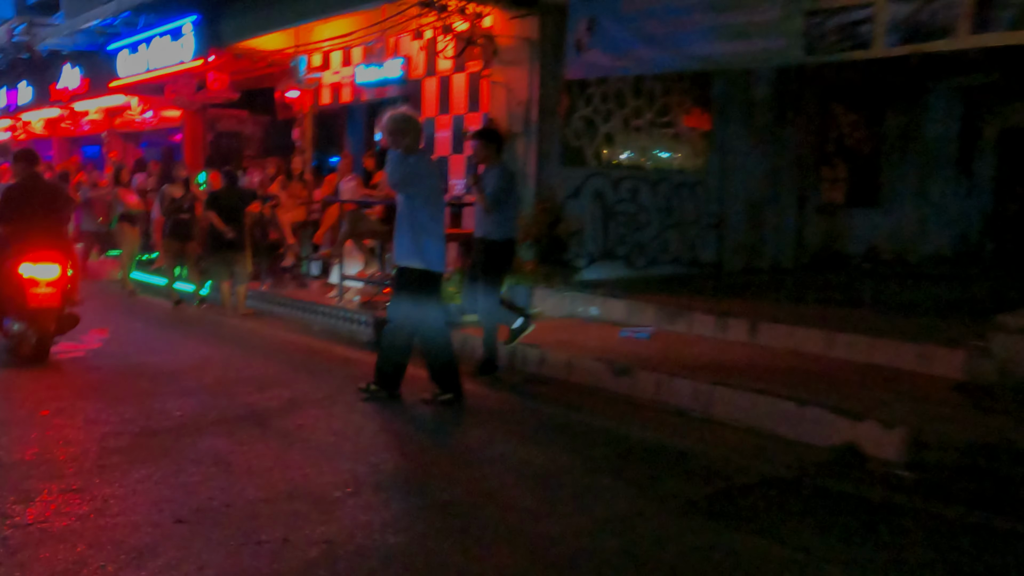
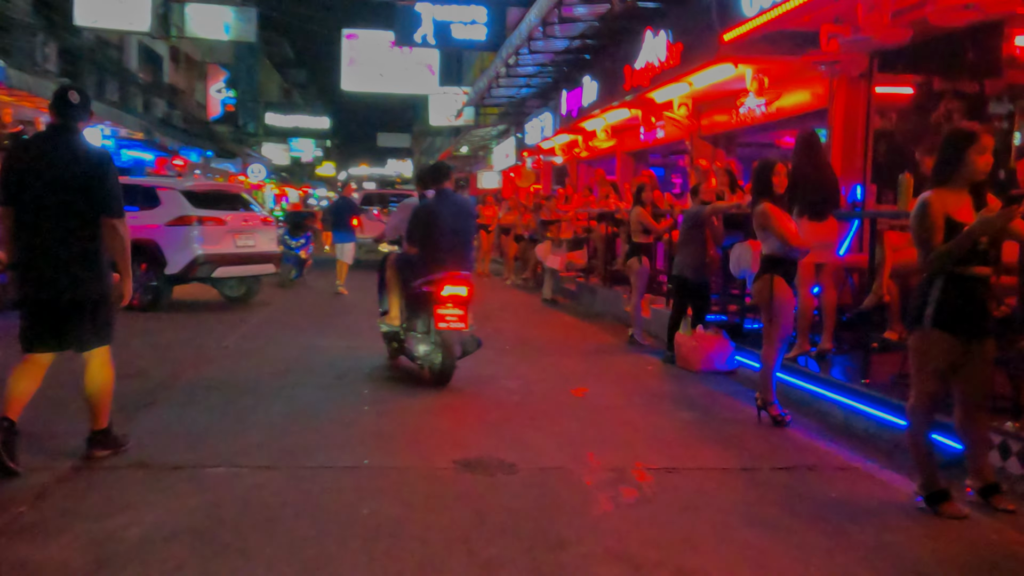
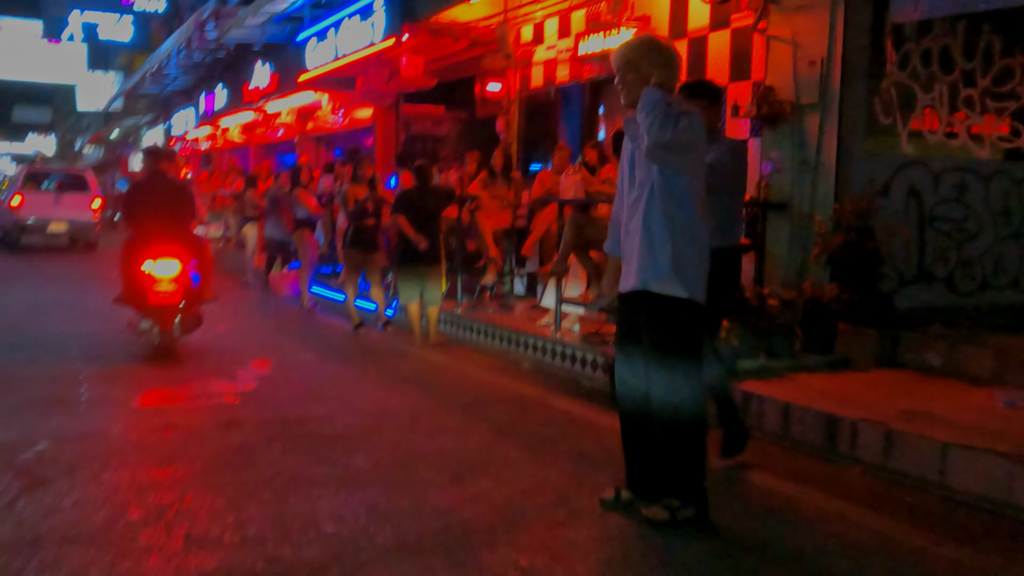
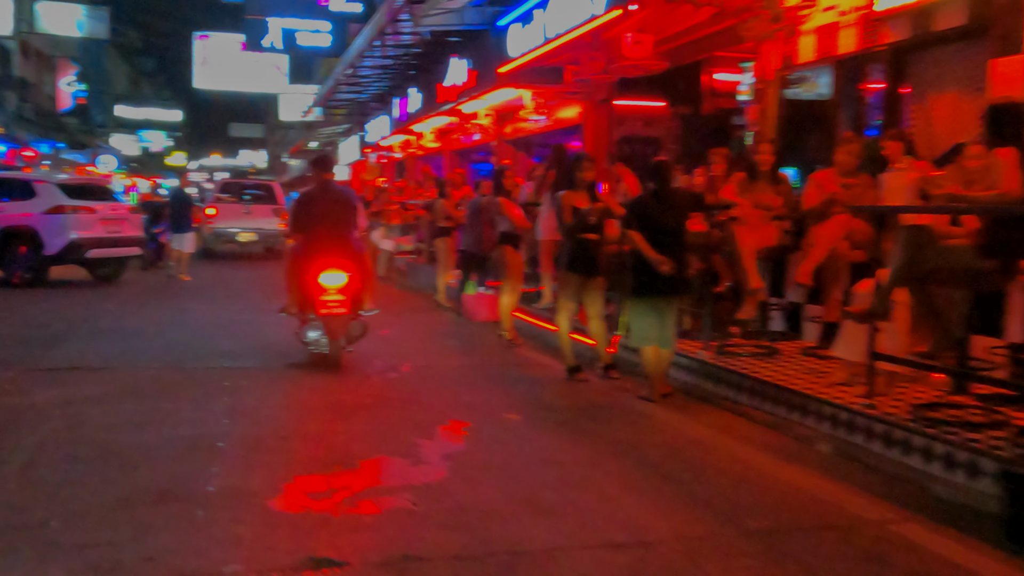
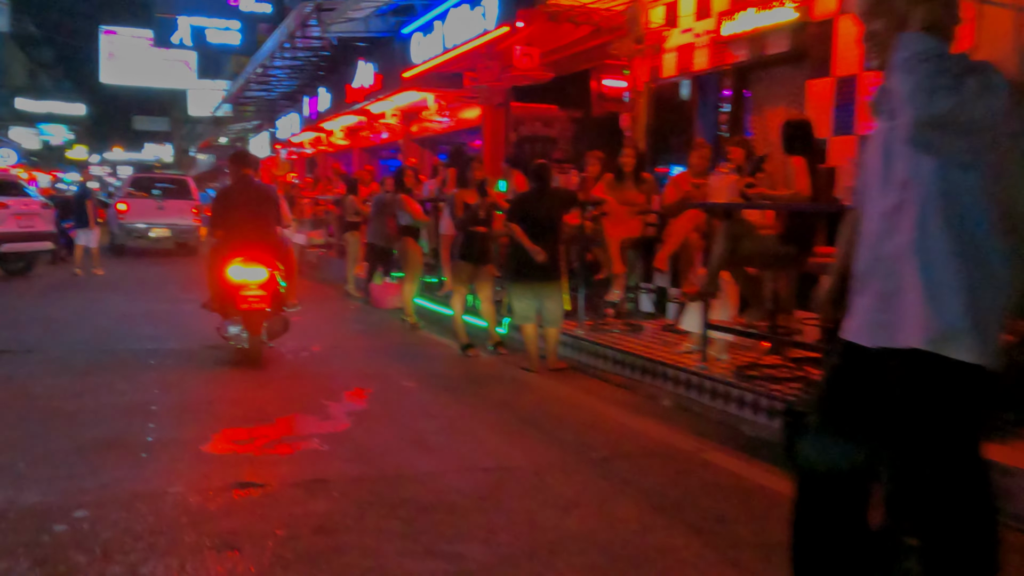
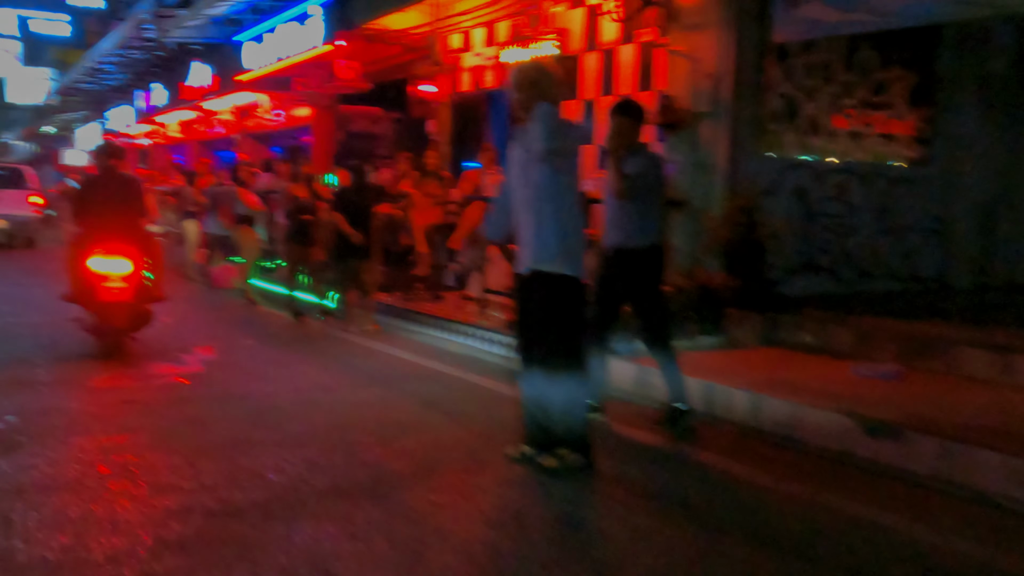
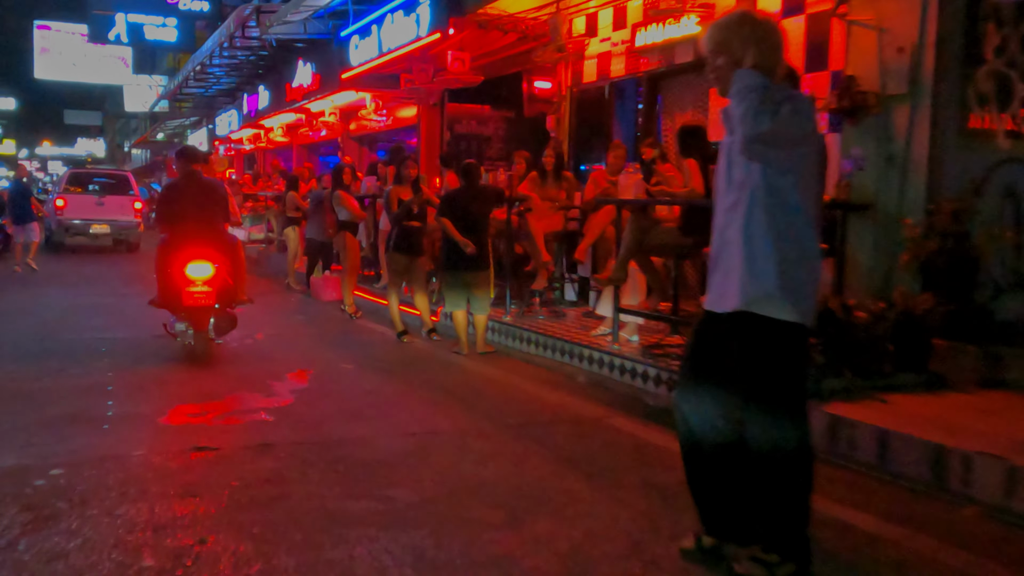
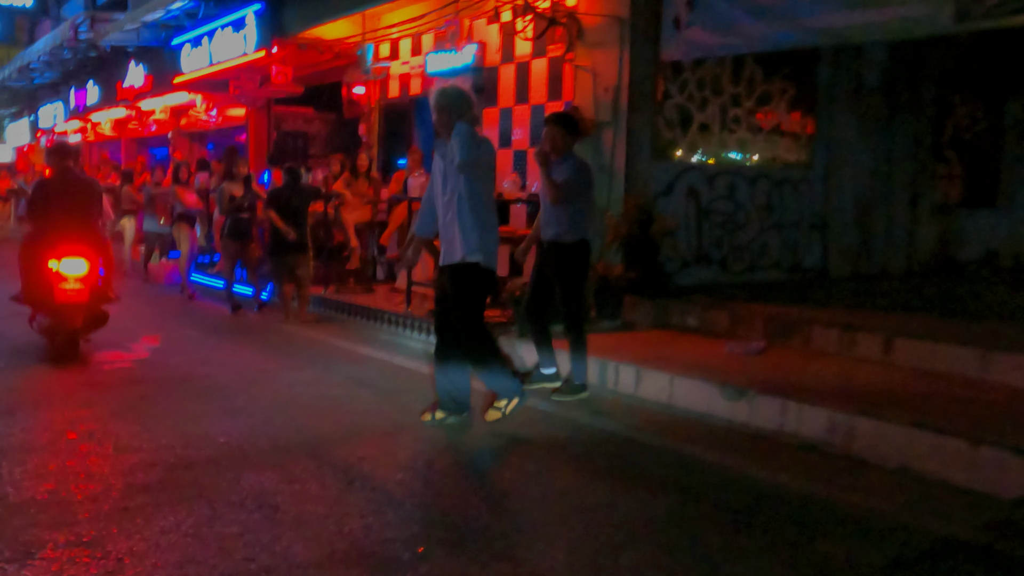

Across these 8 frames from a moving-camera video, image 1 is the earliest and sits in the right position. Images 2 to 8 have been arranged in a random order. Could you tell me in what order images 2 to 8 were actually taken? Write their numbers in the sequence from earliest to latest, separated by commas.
8, 6, 3, 7, 5, 4, 2
